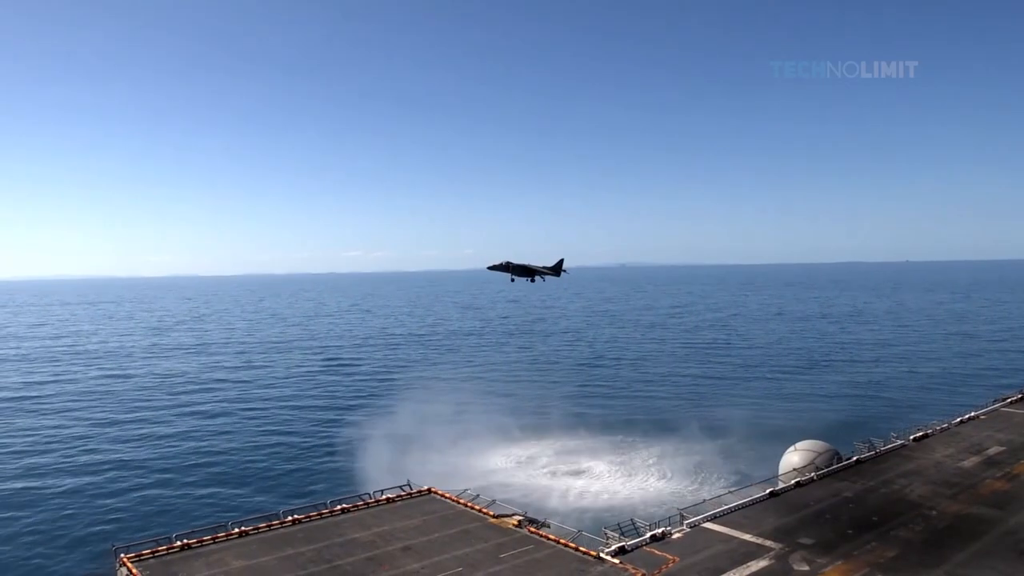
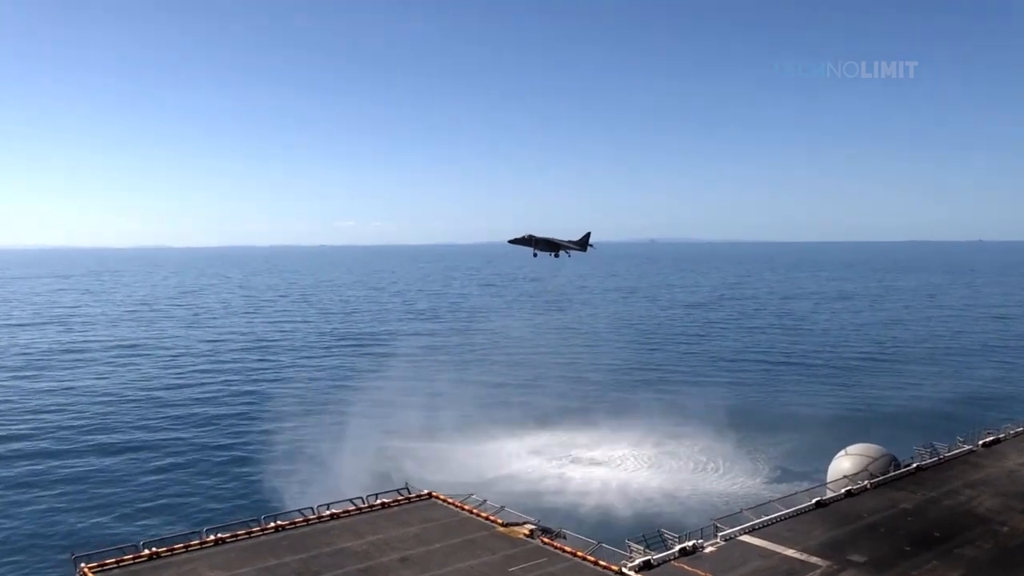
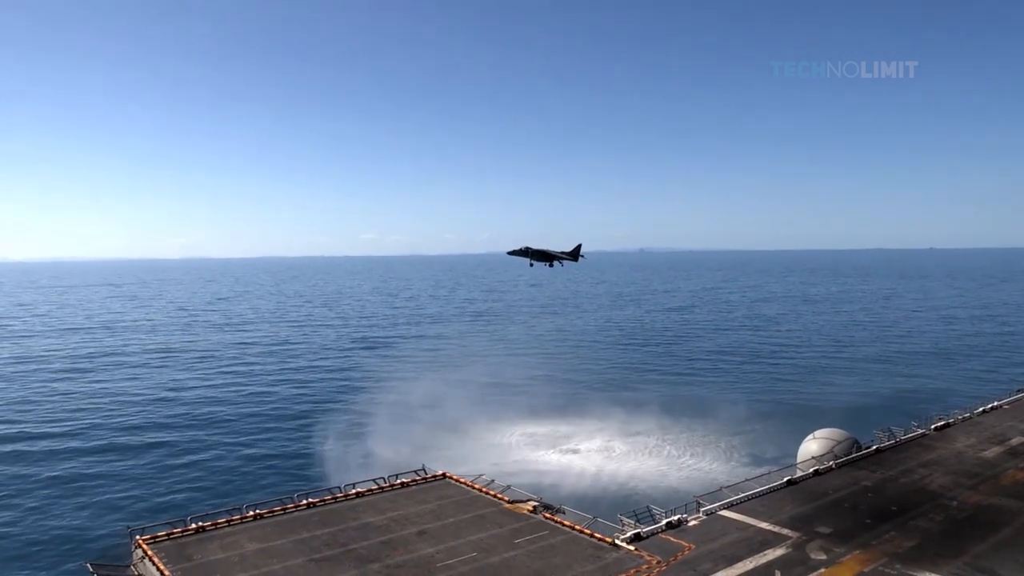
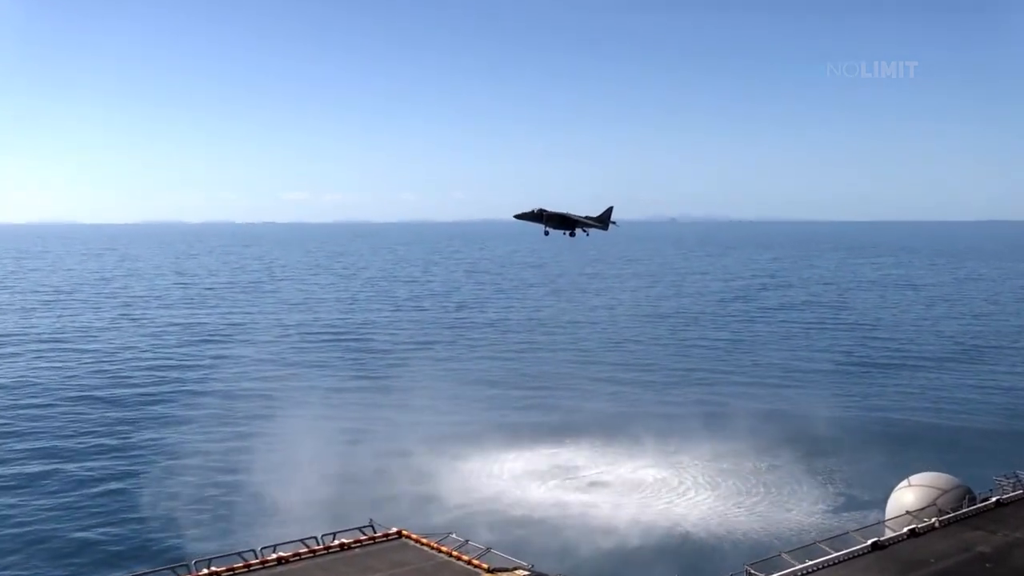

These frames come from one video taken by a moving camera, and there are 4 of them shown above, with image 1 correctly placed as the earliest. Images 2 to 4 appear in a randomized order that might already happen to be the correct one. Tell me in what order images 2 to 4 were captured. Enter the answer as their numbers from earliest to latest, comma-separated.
3, 2, 4
